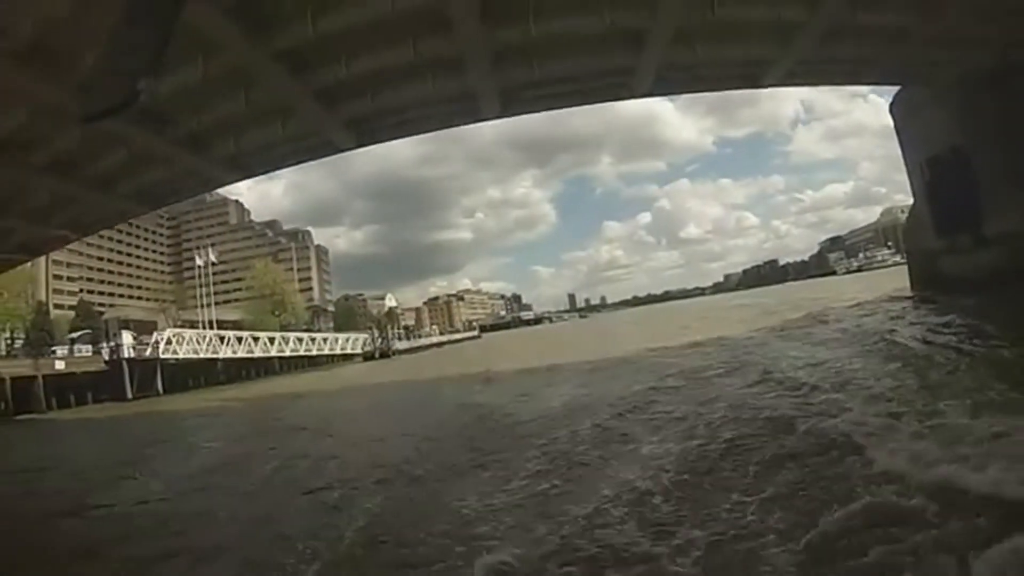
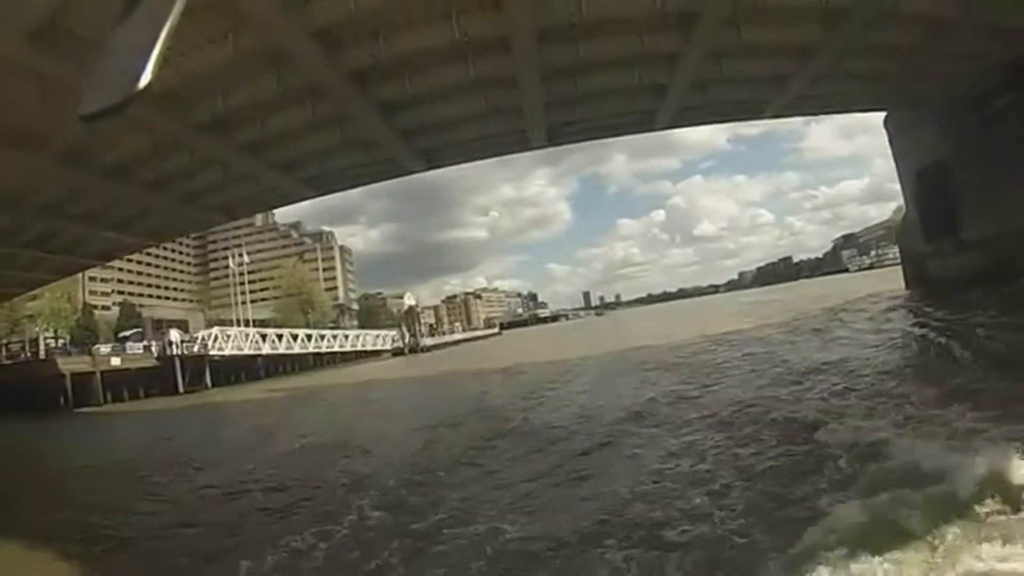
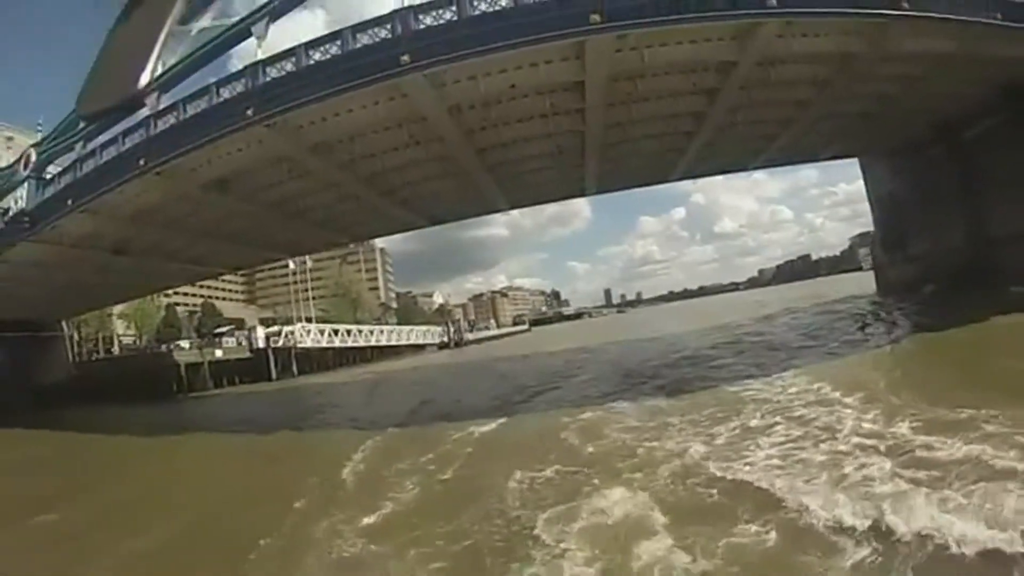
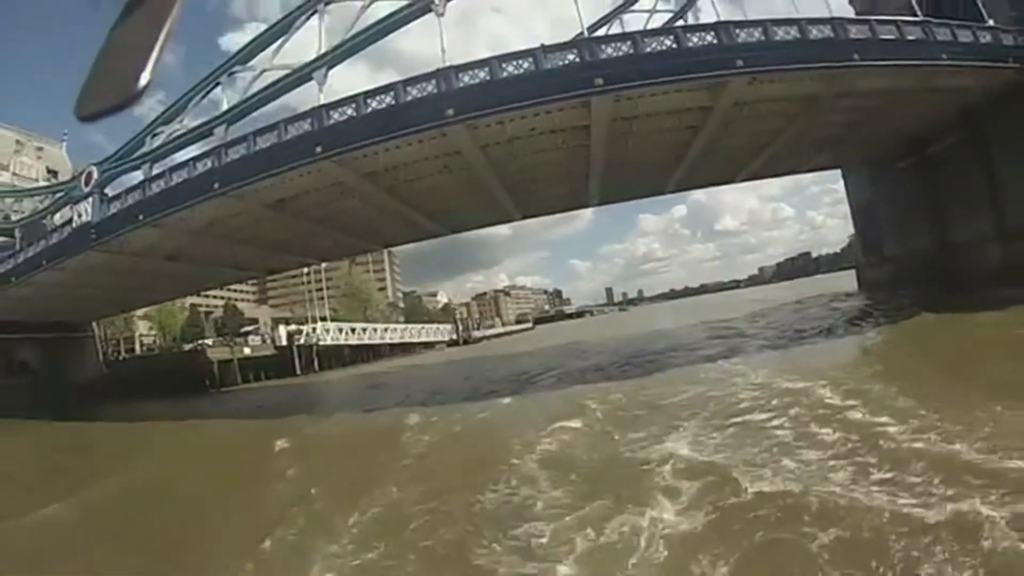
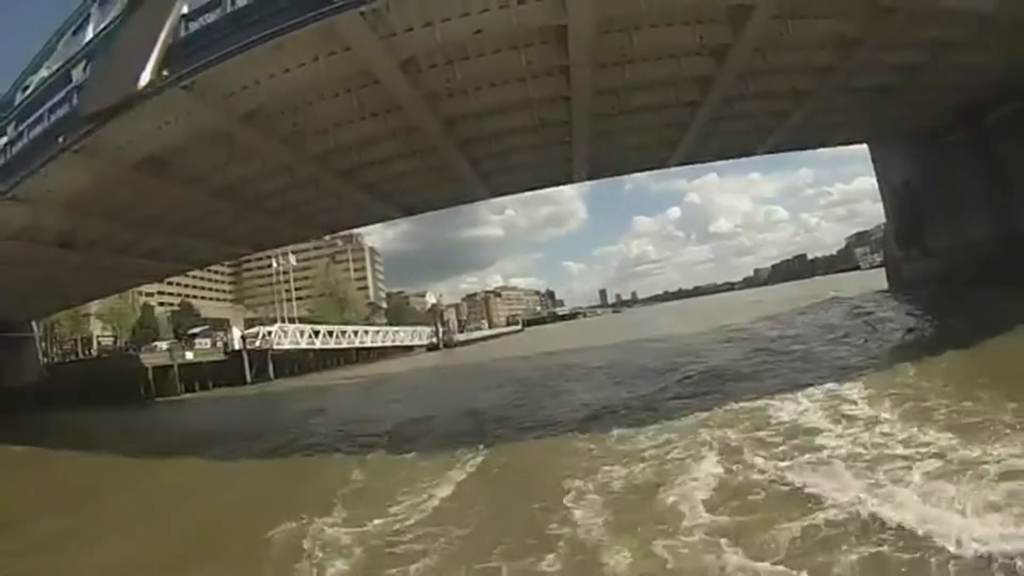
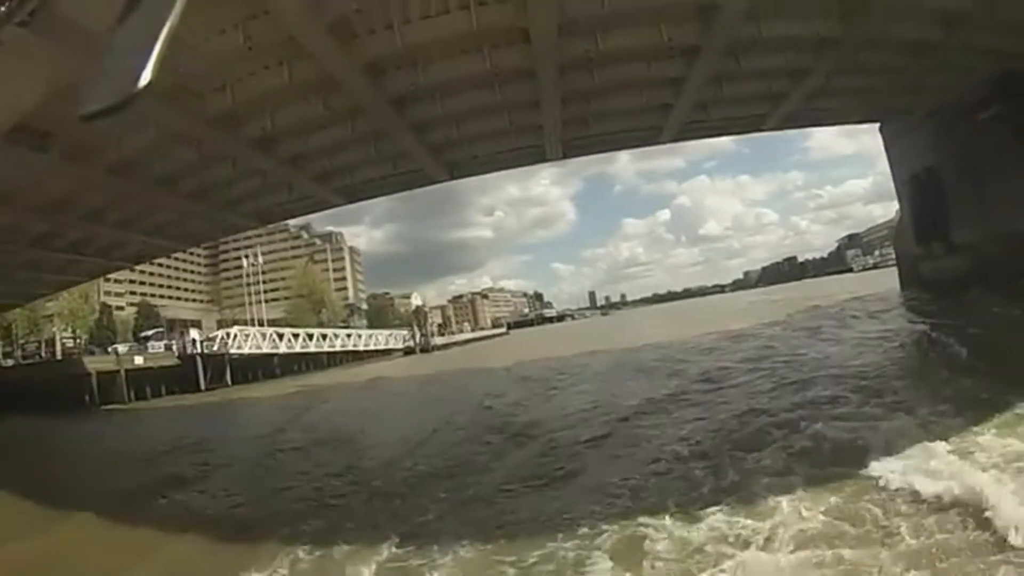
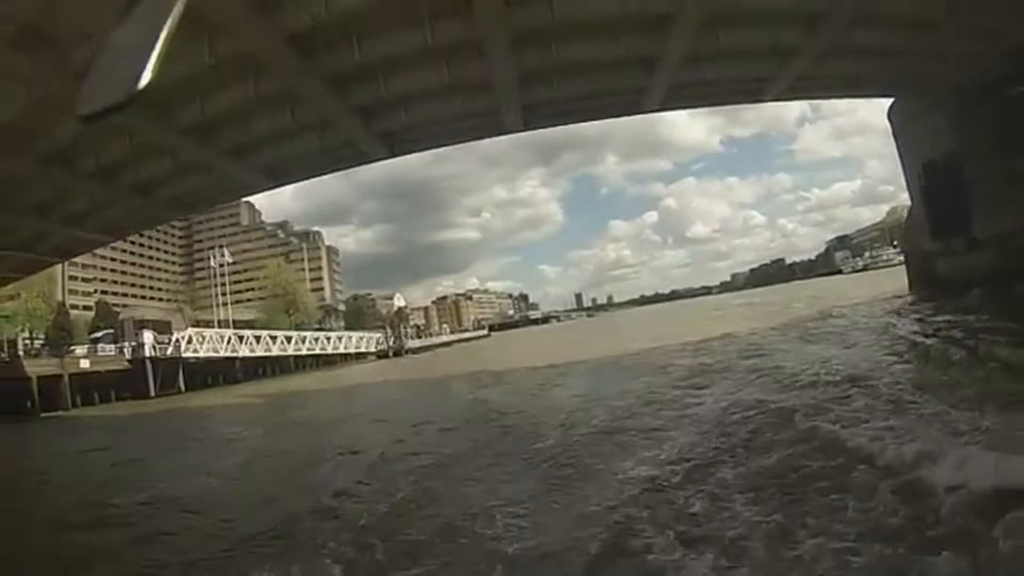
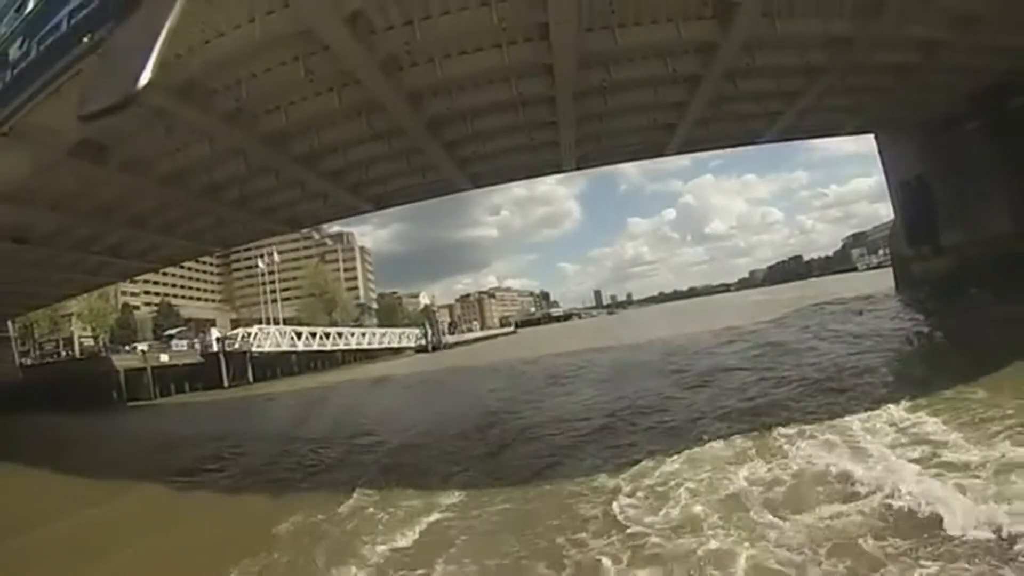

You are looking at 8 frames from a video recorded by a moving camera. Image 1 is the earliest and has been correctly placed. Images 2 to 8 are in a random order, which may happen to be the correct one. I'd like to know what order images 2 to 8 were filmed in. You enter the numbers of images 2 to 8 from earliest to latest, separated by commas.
7, 2, 6, 8, 5, 3, 4
